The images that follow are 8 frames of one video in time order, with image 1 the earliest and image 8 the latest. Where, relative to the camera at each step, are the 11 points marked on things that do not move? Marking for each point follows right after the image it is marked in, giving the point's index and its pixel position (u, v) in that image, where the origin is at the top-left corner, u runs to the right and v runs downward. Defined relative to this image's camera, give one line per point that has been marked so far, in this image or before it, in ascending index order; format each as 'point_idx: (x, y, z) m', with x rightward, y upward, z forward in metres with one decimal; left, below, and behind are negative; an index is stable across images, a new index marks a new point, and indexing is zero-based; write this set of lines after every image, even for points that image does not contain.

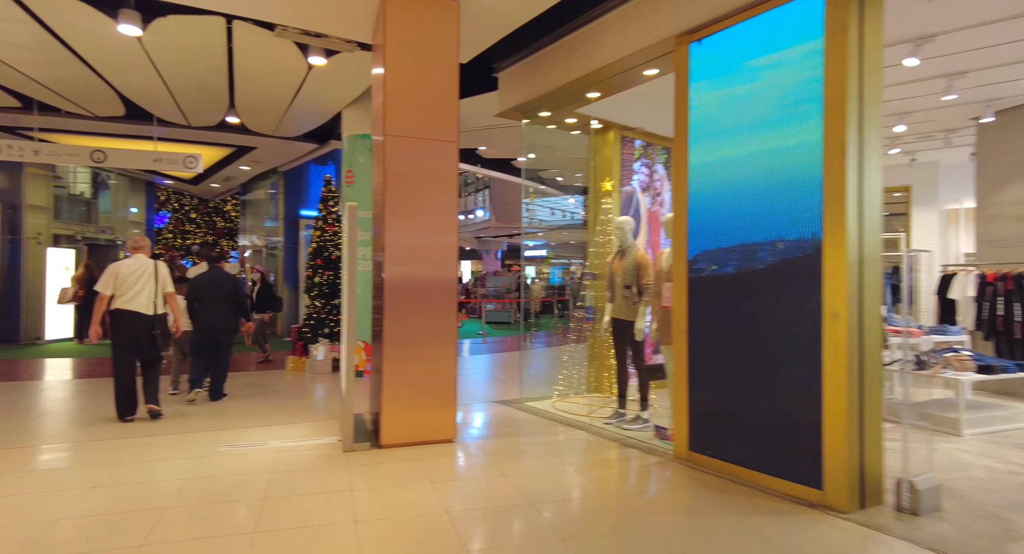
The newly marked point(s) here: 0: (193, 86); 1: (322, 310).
0: (-3.9, +2.3, +6.4) m
1: (-2.7, -0.5, +7.6) m
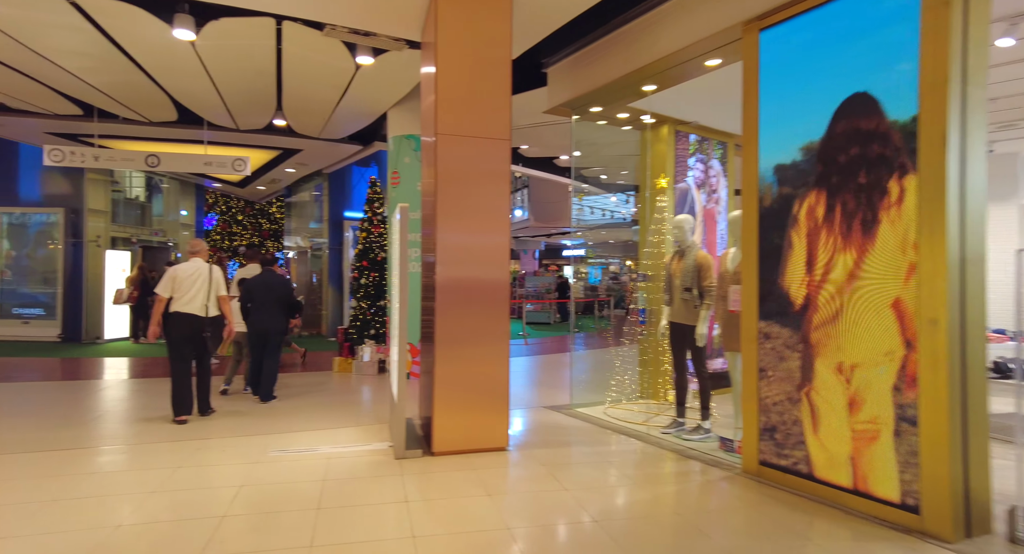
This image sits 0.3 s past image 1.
0: (-3.3, +2.3, +6.5) m
1: (-2.0, -0.5, +7.6) m
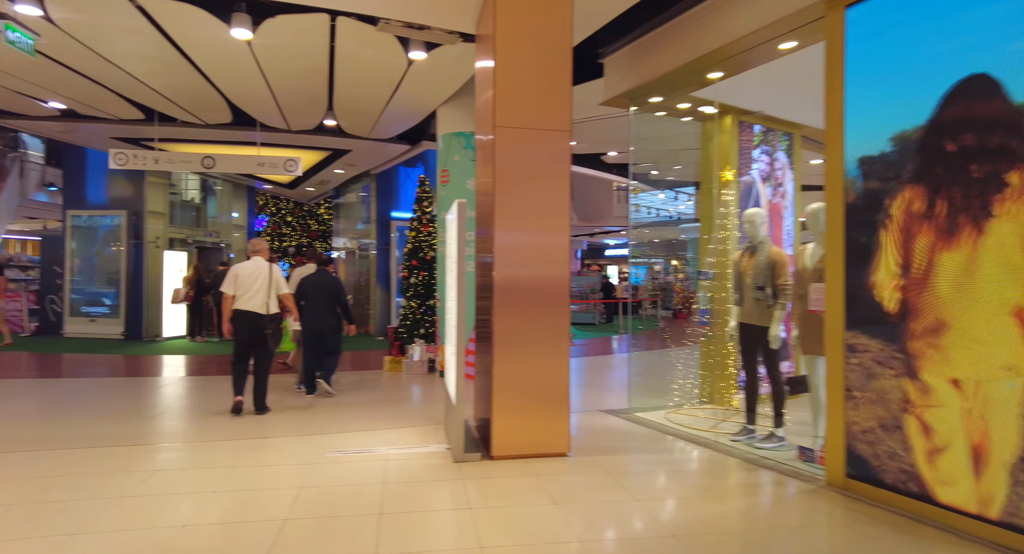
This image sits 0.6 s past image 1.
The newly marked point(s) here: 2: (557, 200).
0: (-2.7, +2.3, +6.5) m
1: (-1.3, -0.5, +7.5) m
2: (+0.3, +0.6, +3.9) m
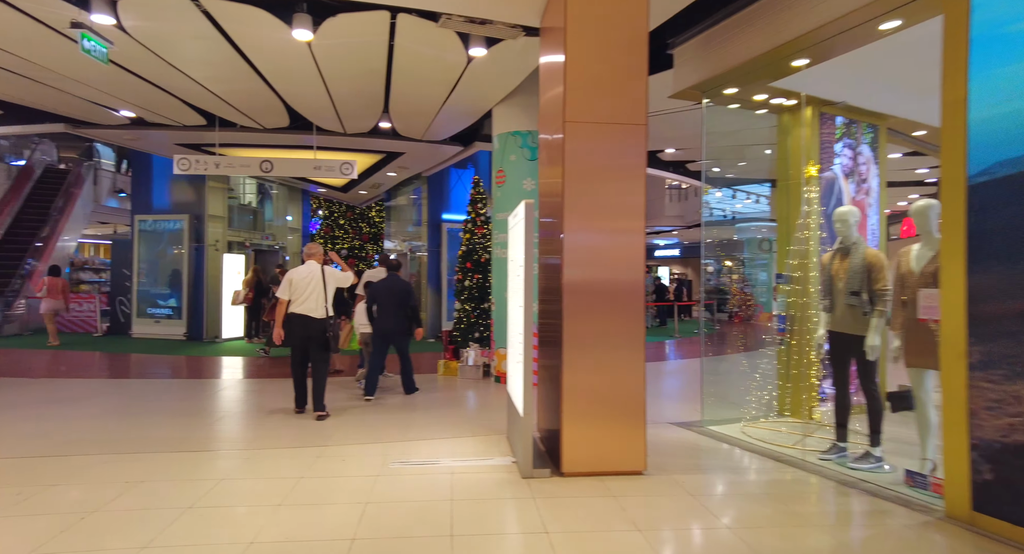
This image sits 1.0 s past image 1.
0: (-2.0, +2.3, +6.5) m
1: (-0.6, -0.5, +7.4) m
2: (+0.8, +0.5, +3.7) m
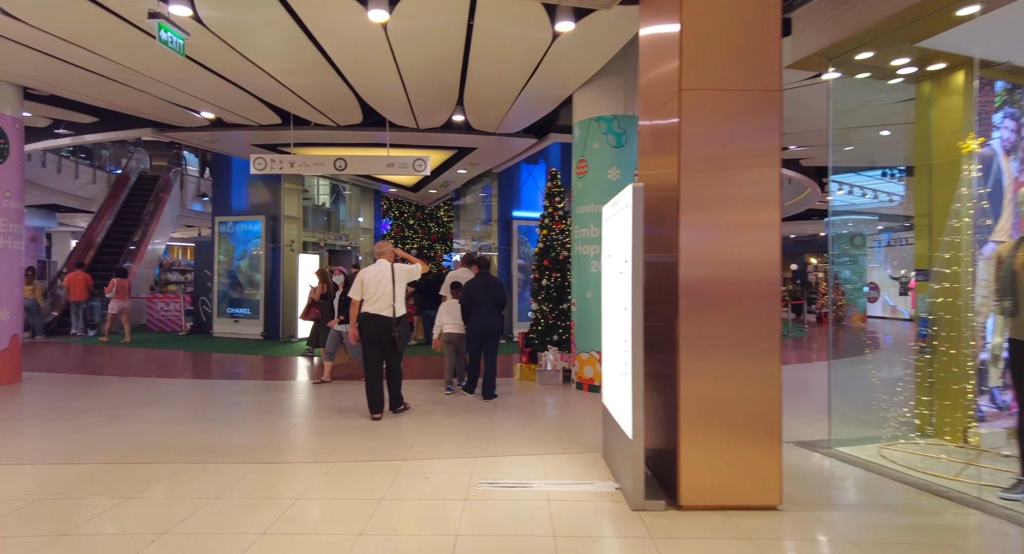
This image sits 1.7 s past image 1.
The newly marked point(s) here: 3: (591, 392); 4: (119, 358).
0: (-1.0, +2.3, +6.2) m
1: (+0.5, -0.5, +6.9) m
2: (+1.5, +0.6, +3.1) m
3: (+0.9, -1.4, +6.2) m
4: (-6.9, -1.4, +9.4) m
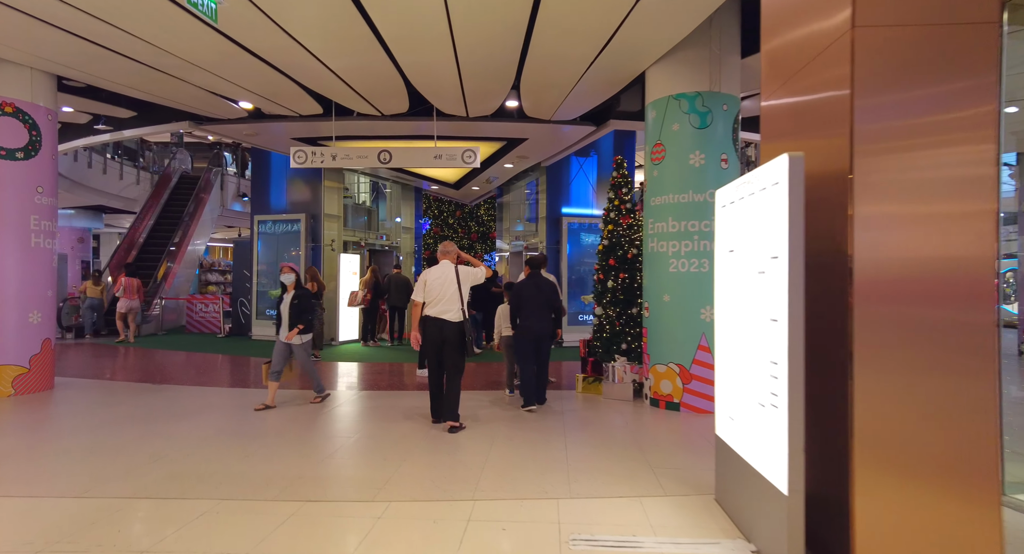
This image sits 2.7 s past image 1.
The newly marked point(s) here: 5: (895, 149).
0: (-0.3, +2.3, +5.5) m
1: (+1.2, -0.5, +6.2) m
2: (+2.0, +0.6, +2.3) m
3: (+1.6, -1.4, +5.5) m
4: (-6.0, -1.4, +9.1) m
5: (+1.6, +0.5, +2.3) m
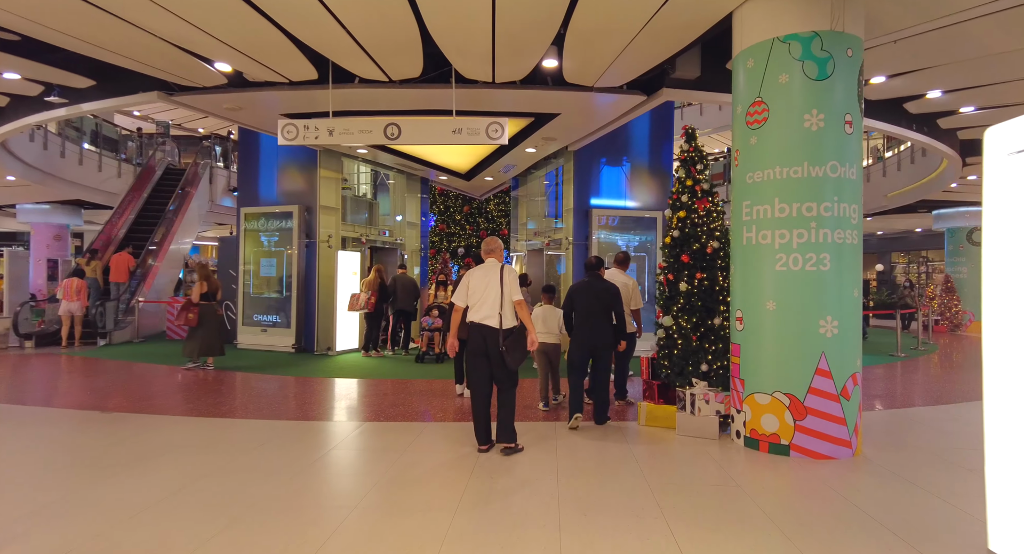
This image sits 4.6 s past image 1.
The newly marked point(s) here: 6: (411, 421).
0: (+0.1, +2.3, +4.2) m
1: (+1.6, -0.5, +4.8) m
2: (+2.4, +0.6, +0.9) m
3: (+2.0, -1.4, +4.1) m
4: (-5.6, -1.5, +7.7) m
5: (+2.1, +0.5, +1.0) m
6: (-1.1, -1.5, +5.6) m
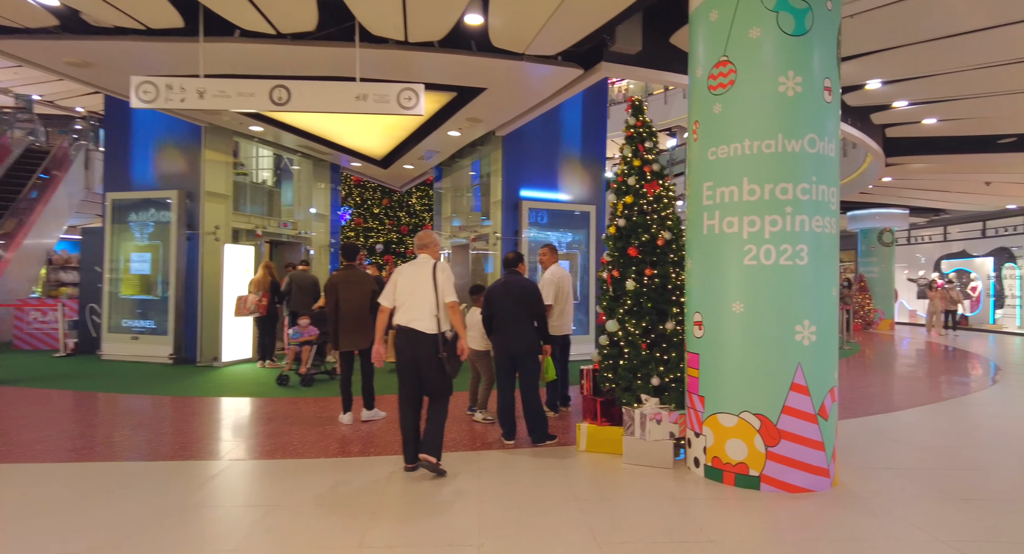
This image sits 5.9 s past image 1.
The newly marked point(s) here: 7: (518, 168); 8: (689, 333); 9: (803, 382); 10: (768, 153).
0: (-0.4, +2.3, +3.2) m
1: (+1.0, -0.5, +4.1) m
2: (+2.2, +0.6, +0.3) m
3: (+1.5, -1.3, +3.4) m
4: (-6.6, -1.4, +6.0) m
5: (+1.9, +0.6, +0.3) m
6: (-1.8, -1.5, +4.5) m
7: (+0.1, +1.8, +8.7) m
8: (+1.3, -0.4, +3.7) m
9: (+1.8, -0.7, +3.3) m
10: (+1.6, +0.8, +3.3) m
